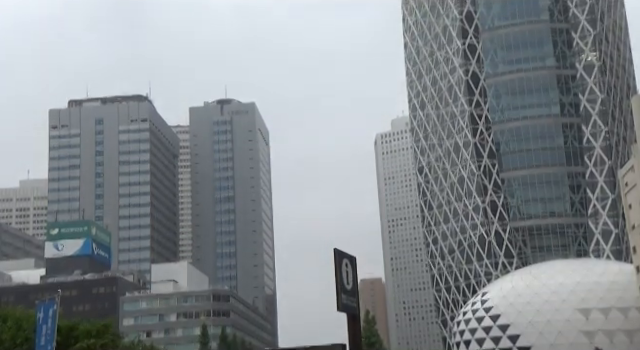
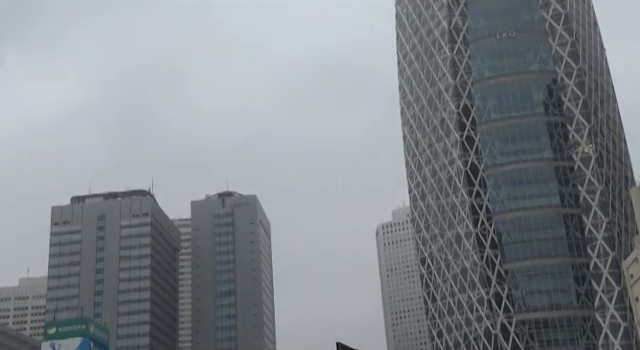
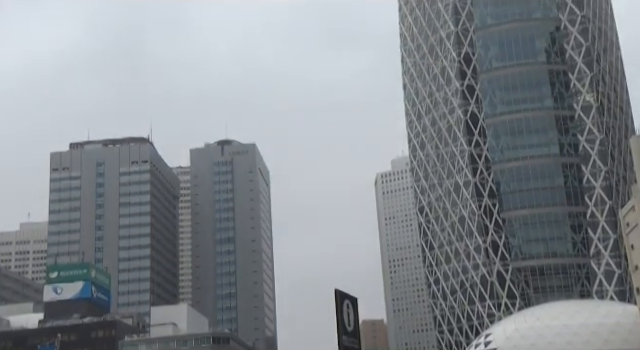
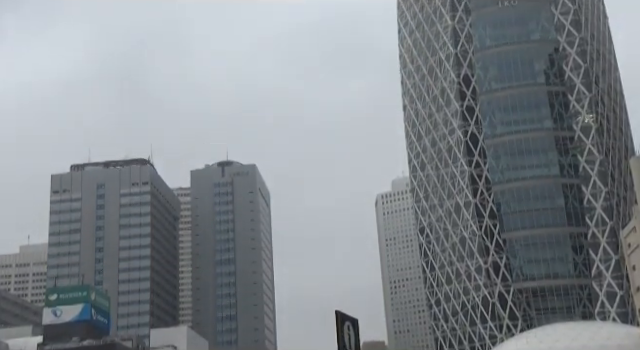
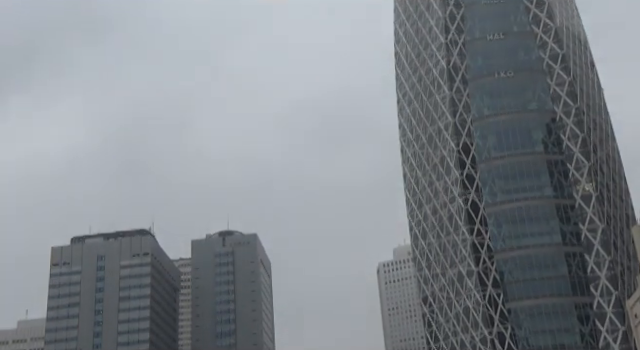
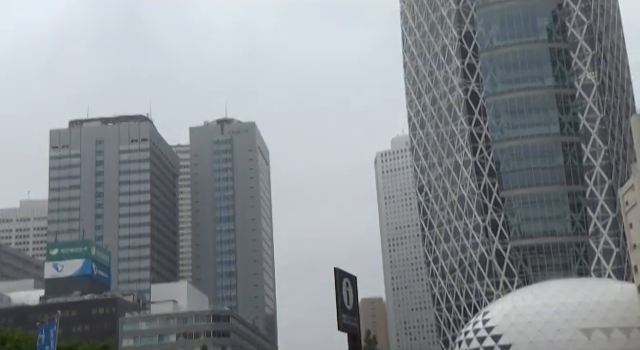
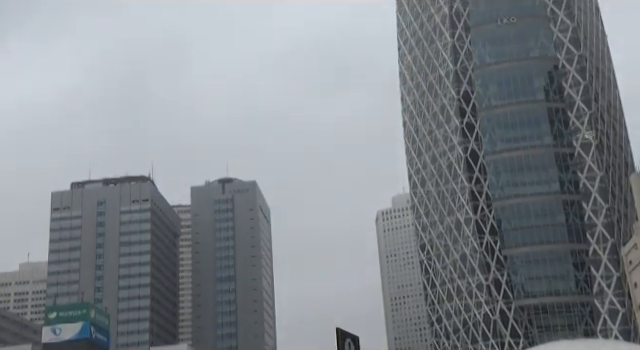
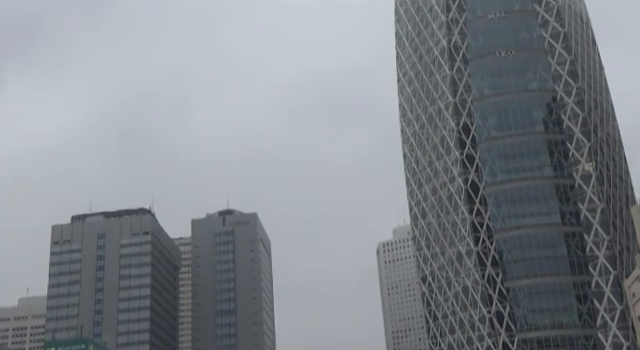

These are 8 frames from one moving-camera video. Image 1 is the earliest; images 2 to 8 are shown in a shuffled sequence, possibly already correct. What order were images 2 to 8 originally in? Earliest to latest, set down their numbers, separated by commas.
6, 3, 4, 7, 2, 8, 5
